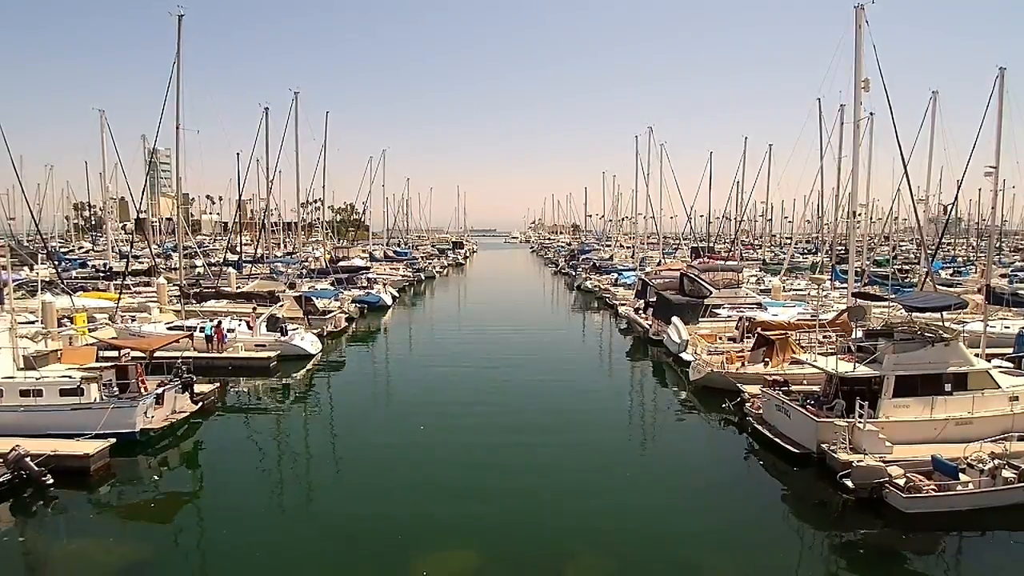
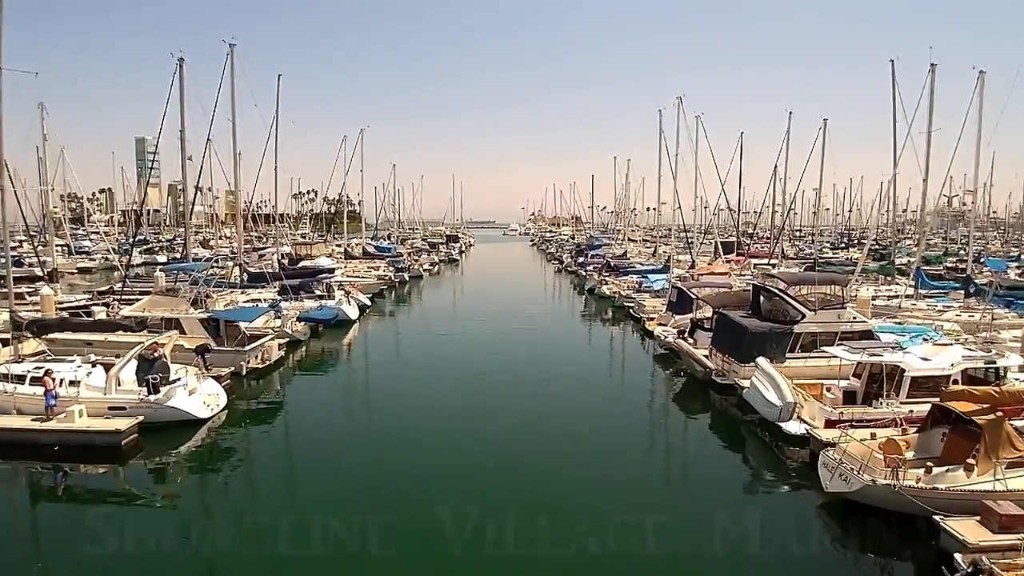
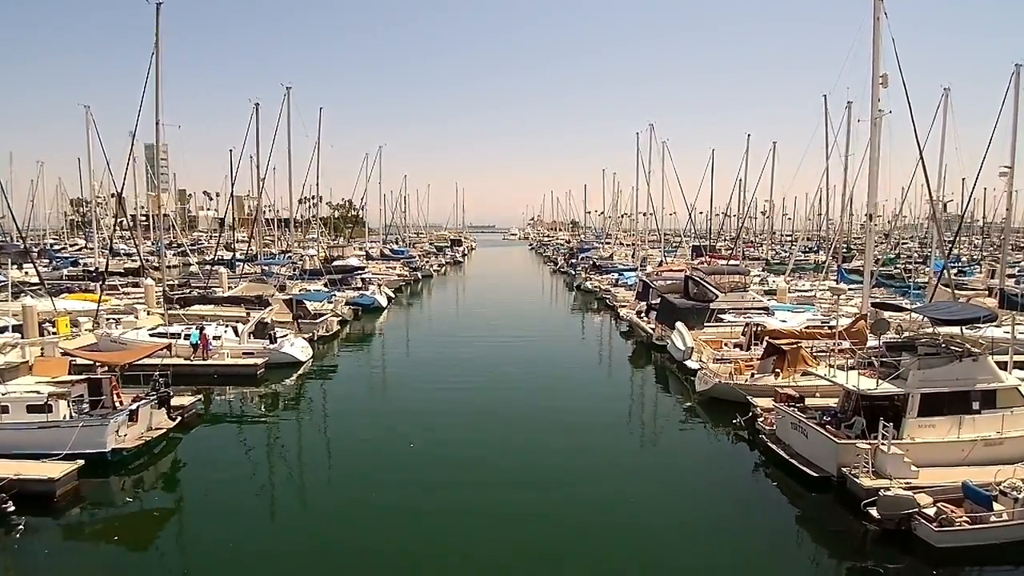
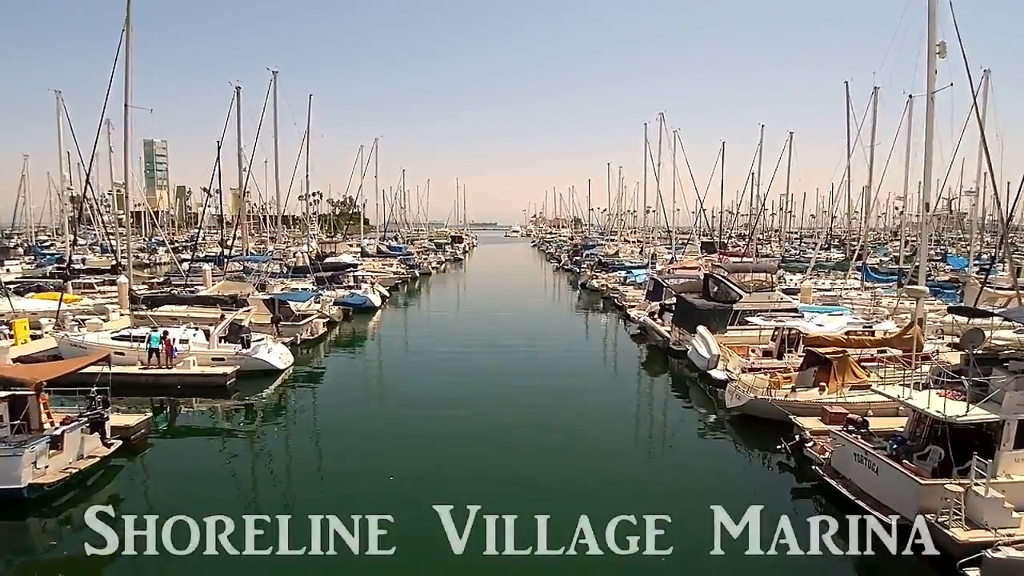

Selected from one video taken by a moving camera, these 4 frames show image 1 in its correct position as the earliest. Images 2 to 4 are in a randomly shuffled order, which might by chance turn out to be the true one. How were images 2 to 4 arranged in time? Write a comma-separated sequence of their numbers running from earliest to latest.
3, 4, 2
